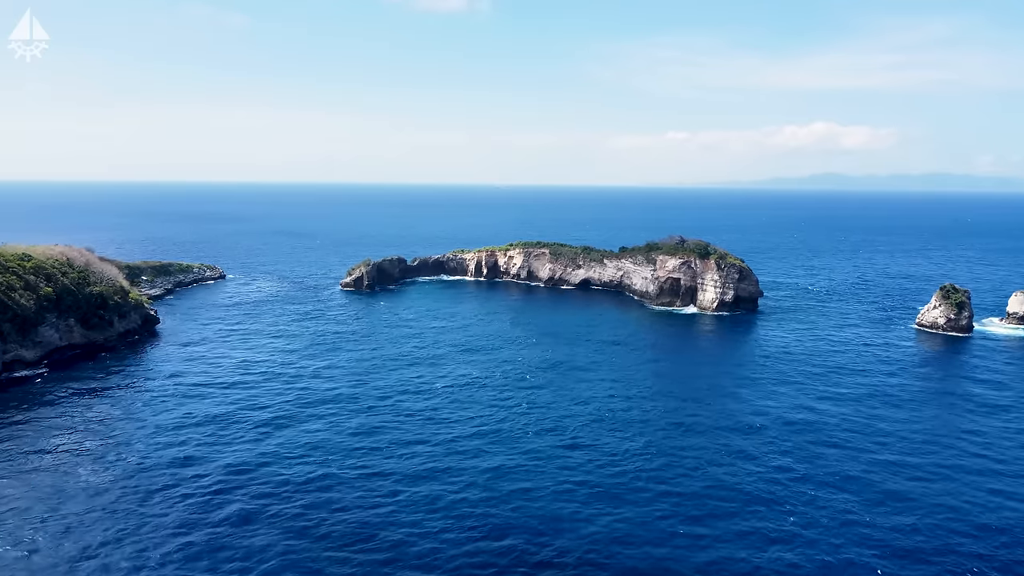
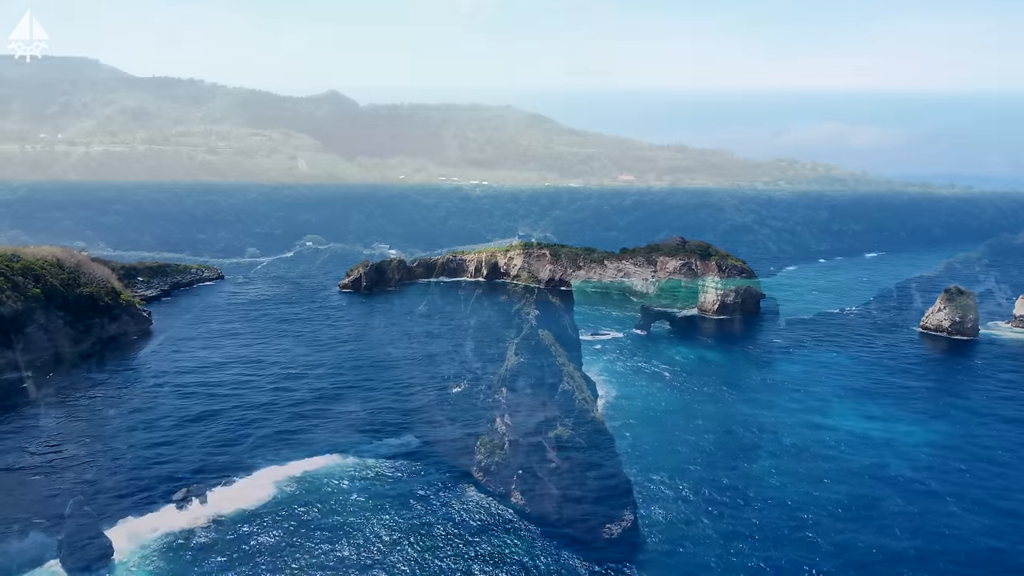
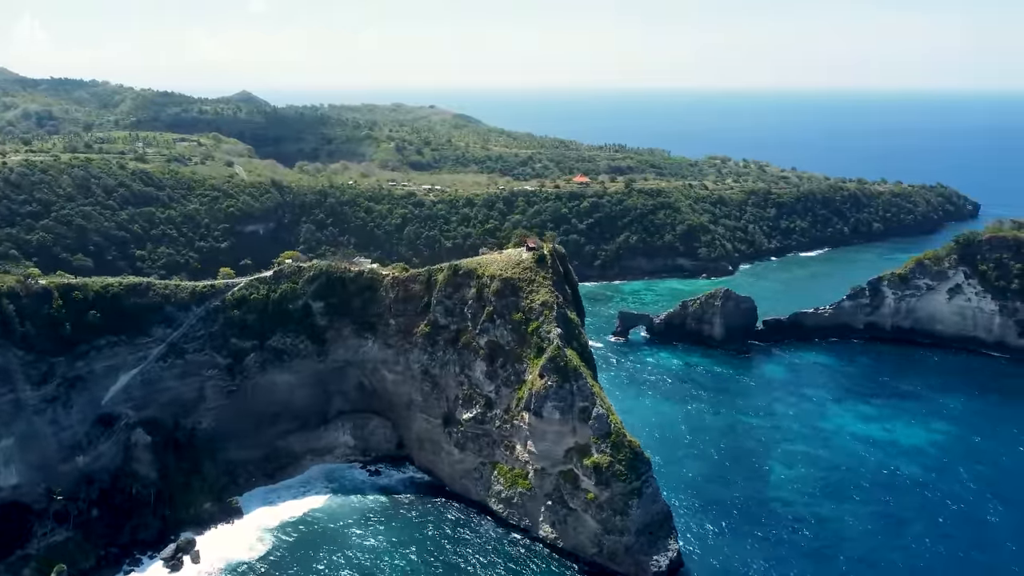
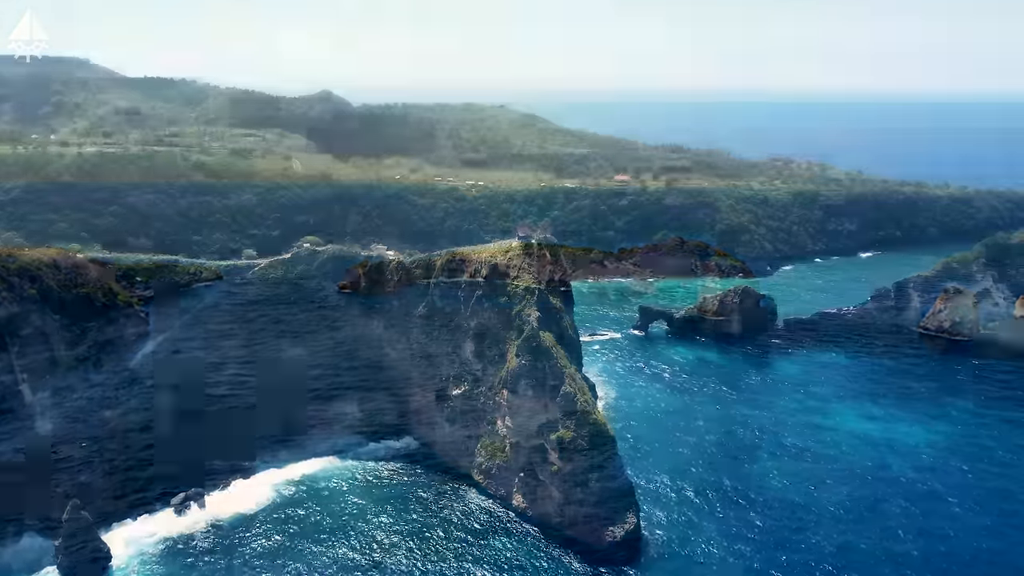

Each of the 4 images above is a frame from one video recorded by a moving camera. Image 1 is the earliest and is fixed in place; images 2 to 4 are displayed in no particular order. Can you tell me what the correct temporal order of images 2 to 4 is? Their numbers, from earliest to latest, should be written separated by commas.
2, 4, 3
